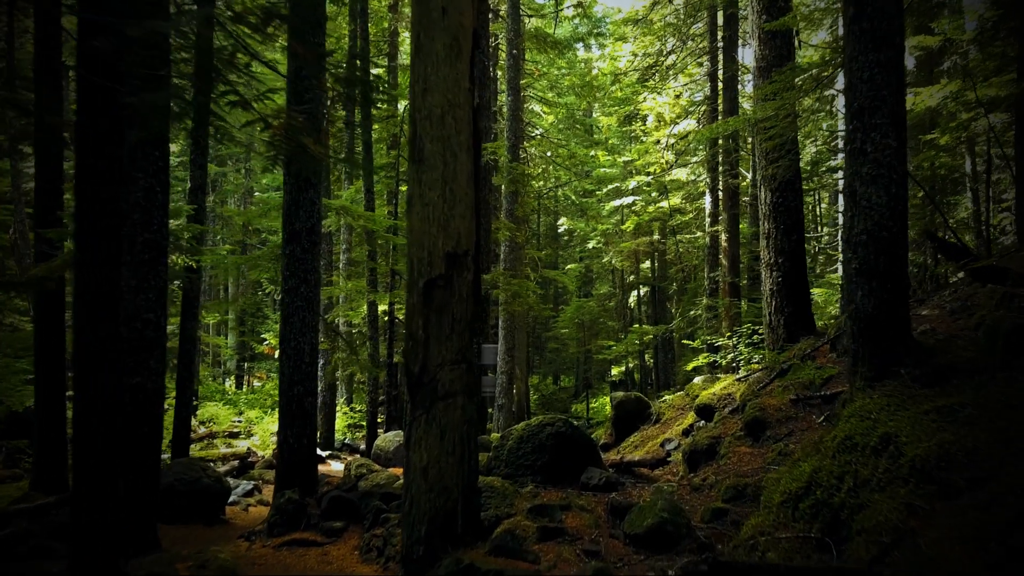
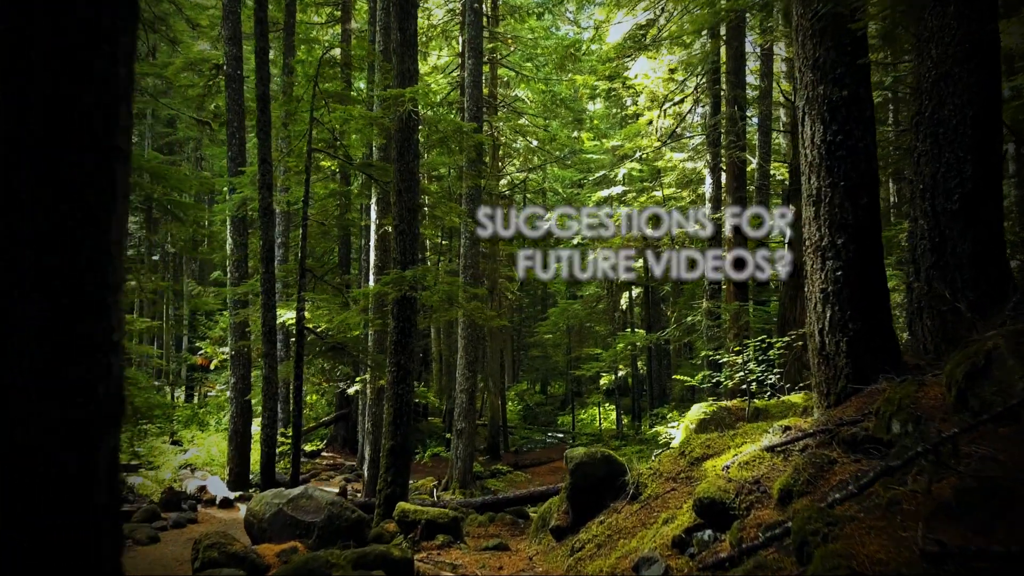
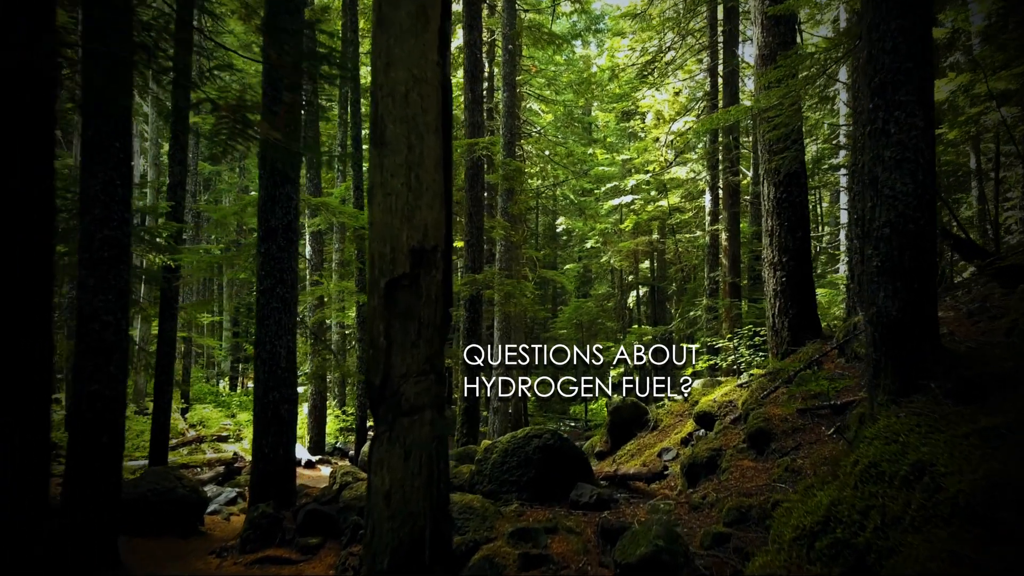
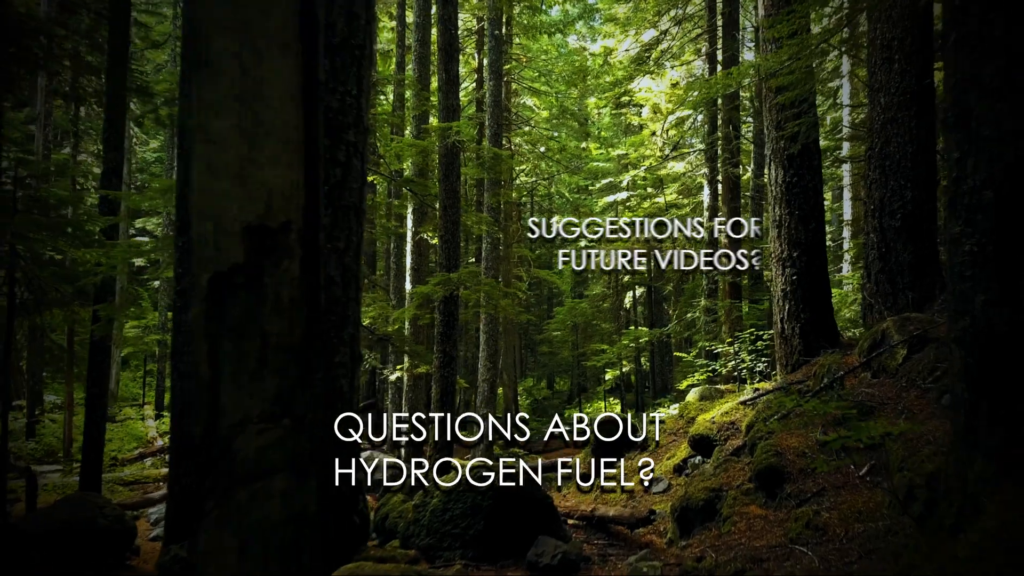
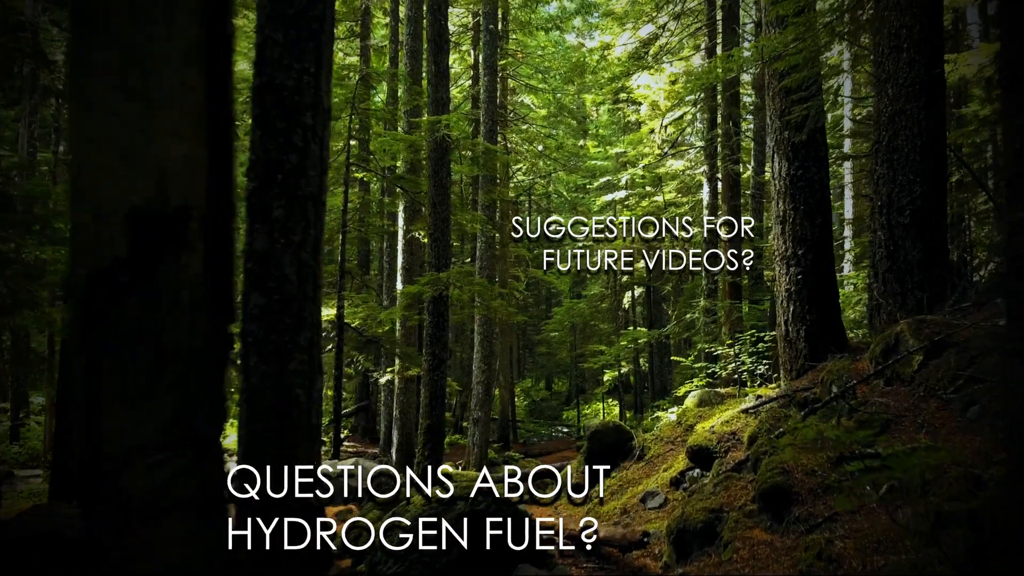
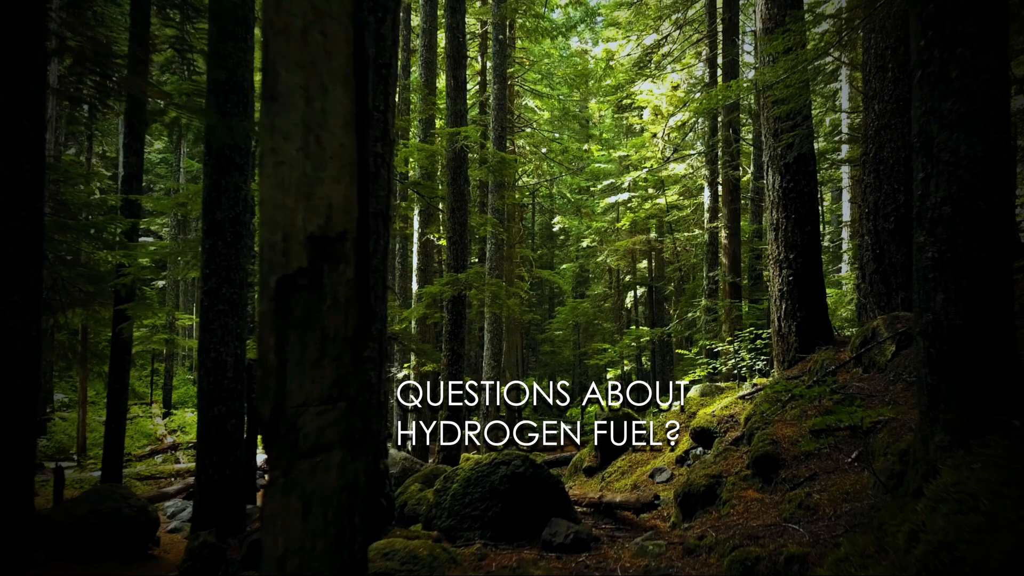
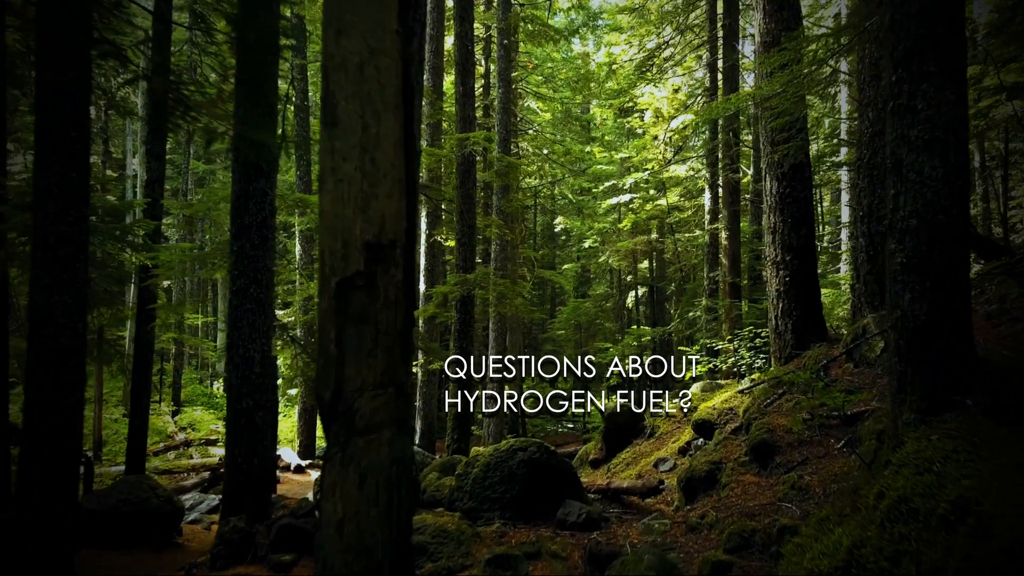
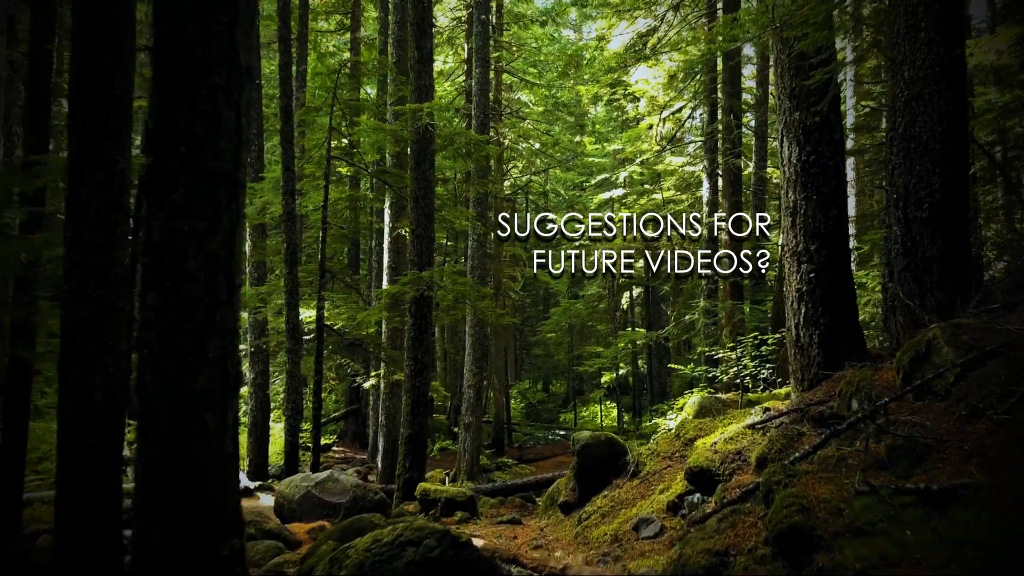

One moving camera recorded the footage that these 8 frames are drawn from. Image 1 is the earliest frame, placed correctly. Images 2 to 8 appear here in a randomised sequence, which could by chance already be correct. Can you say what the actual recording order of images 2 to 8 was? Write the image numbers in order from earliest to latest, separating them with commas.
3, 7, 6, 4, 5, 8, 2
